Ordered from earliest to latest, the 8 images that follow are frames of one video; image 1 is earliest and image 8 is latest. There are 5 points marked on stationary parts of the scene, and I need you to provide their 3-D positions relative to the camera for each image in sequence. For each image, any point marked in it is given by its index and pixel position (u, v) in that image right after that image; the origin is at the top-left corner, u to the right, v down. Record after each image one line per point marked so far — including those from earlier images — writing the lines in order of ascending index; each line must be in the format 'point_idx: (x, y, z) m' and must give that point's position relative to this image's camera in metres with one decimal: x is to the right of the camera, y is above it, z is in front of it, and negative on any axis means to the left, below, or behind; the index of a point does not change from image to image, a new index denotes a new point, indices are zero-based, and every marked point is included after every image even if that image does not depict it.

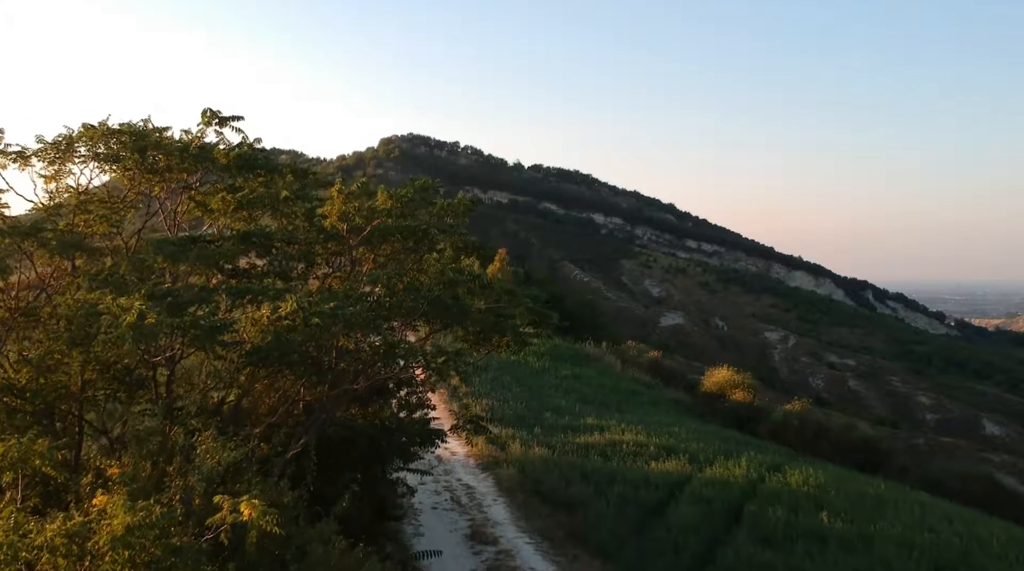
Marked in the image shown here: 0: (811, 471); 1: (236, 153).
0: (+4.1, -2.6, +12.8) m
1: (-2.1, +1.0, +7.2) m
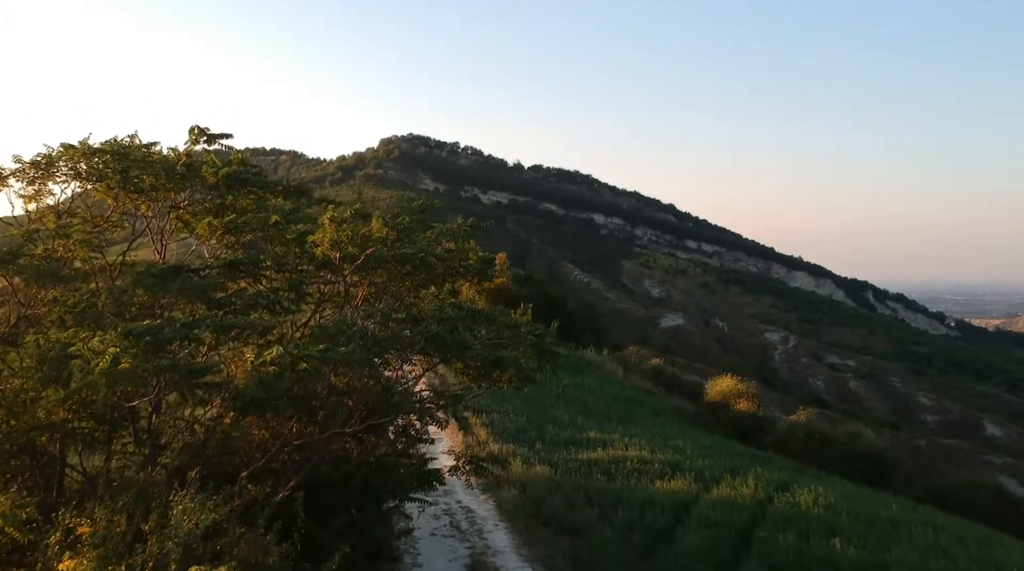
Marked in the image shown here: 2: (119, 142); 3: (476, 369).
0: (+4.1, -2.8, +12.5) m
1: (-2.1, +0.8, +6.9) m
2: (-2.8, +1.0, +6.7) m
3: (-0.2, -0.6, +5.9) m
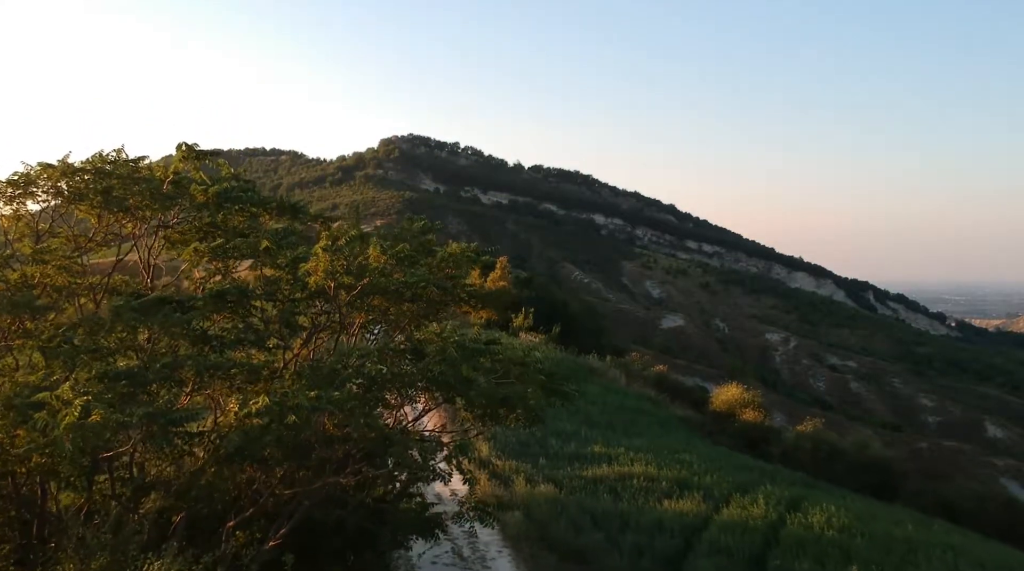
0: (+4.2, -2.9, +12.1) m
1: (-2.1, +0.6, +6.5) m
2: (-2.8, +0.9, +6.3) m
3: (-0.2, -0.8, +5.6) m
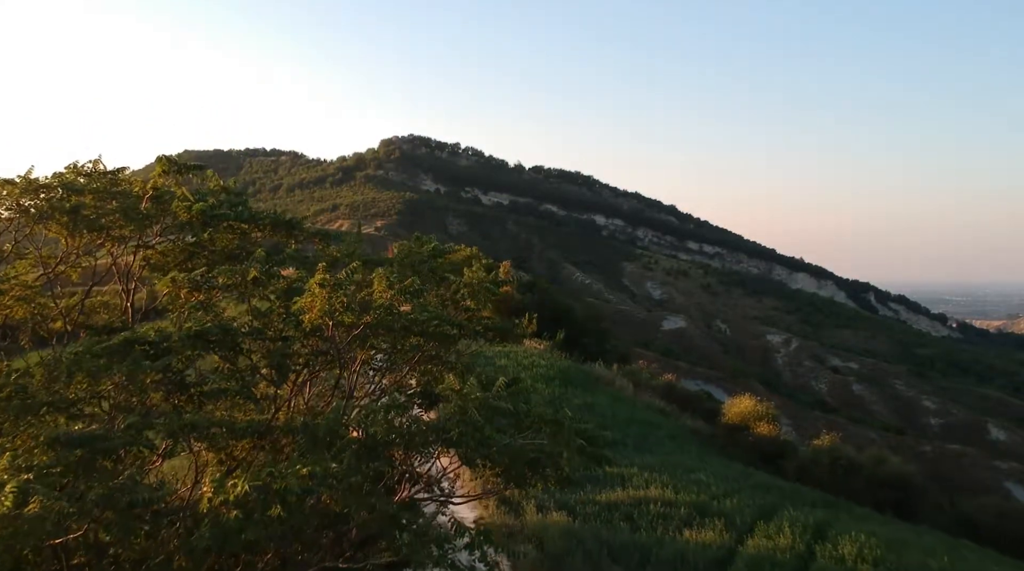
0: (+4.3, -3.1, +11.5) m
1: (-1.9, +0.5, +5.8) m
2: (-2.7, +0.7, +5.6) m
3: (0.0, -0.9, +4.9) m
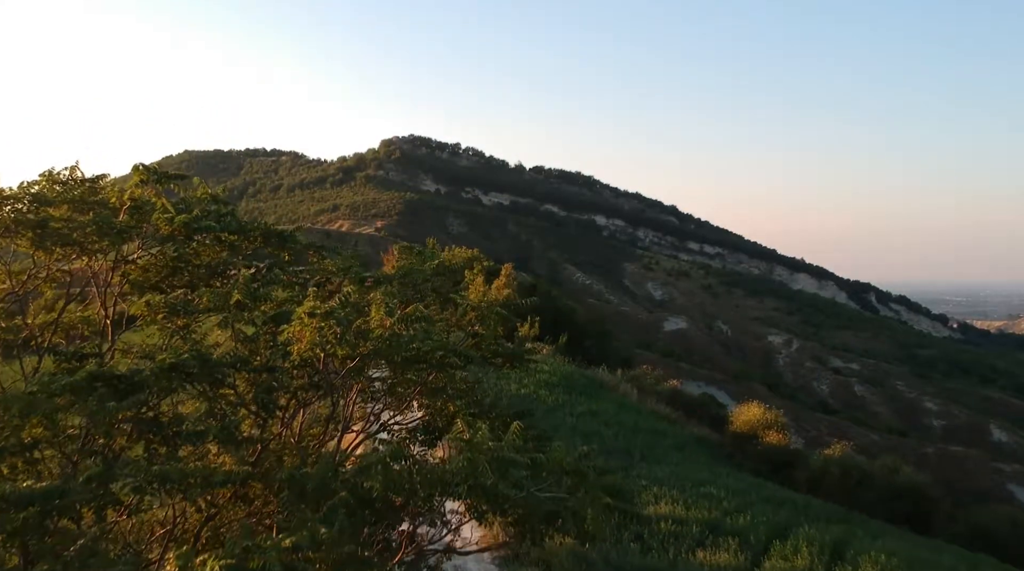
0: (+4.4, -3.2, +11.0) m
1: (-1.9, +0.4, +5.4) m
2: (-2.6, +0.6, +5.2) m
3: (0.0, -1.1, +4.4) m
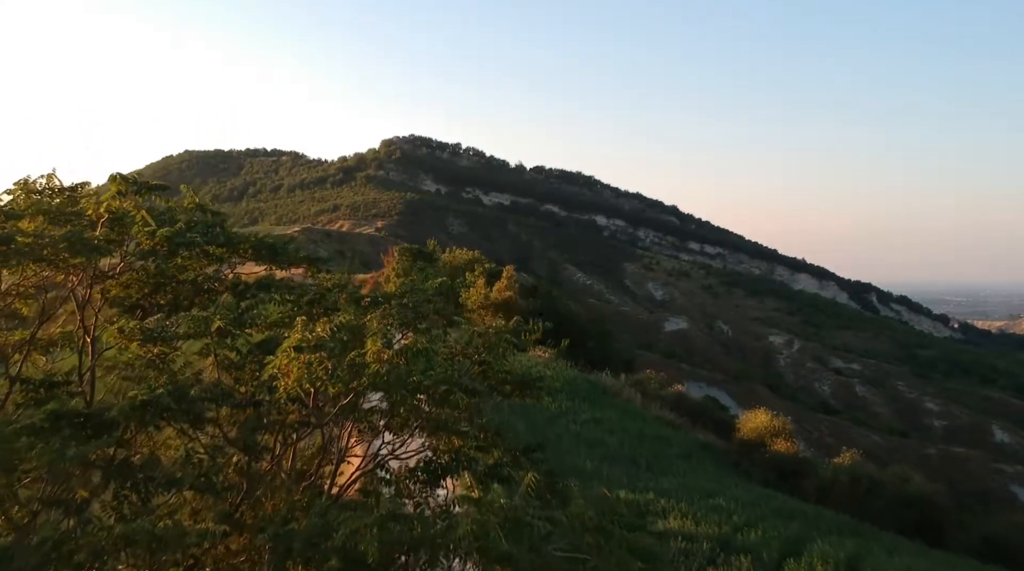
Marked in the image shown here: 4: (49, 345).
0: (+4.4, -3.3, +10.6) m
1: (-1.8, +0.3, +5.0) m
2: (-2.6, +0.5, +4.8) m
3: (+0.1, -1.2, +4.0) m
4: (-2.6, -0.4, +5.2) m
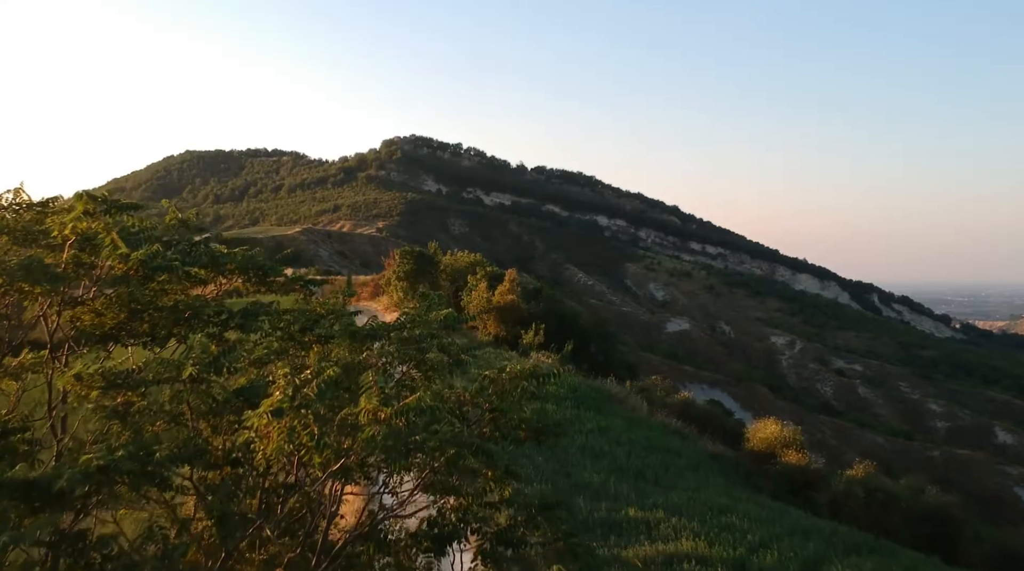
0: (+4.5, -3.5, +10.1) m
1: (-1.8, +0.1, +4.5) m
2: (-2.5, +0.3, +4.3) m
3: (+0.1, -1.3, +3.5) m
4: (-2.6, -0.5, +4.7) m
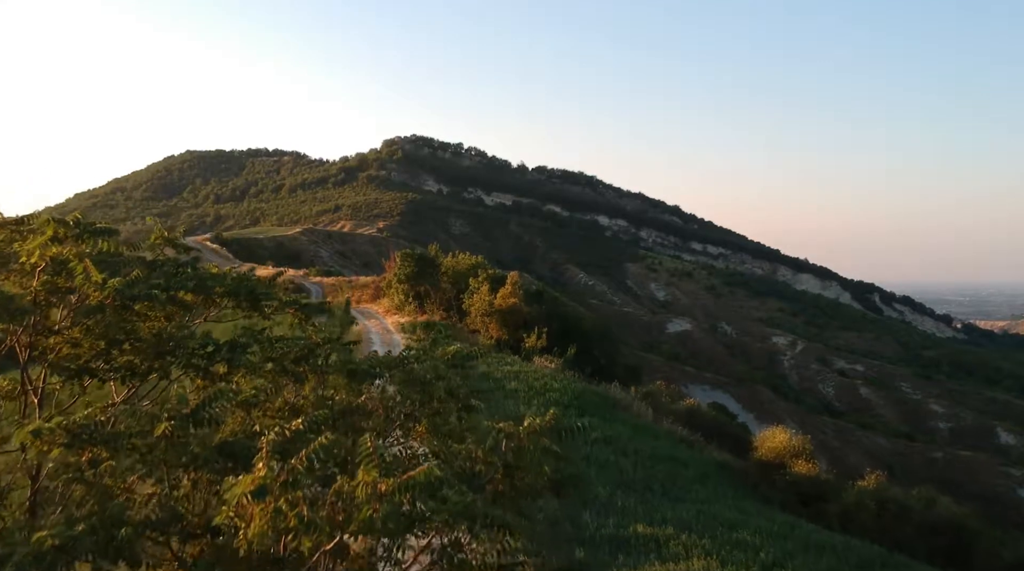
0: (+4.5, -3.6, +9.7) m
1: (-1.7, 0.0, +4.1) m
2: (-2.4, +0.2, +3.9) m
3: (+0.2, -1.4, +3.1) m
4: (-2.5, -0.6, +4.3) m
